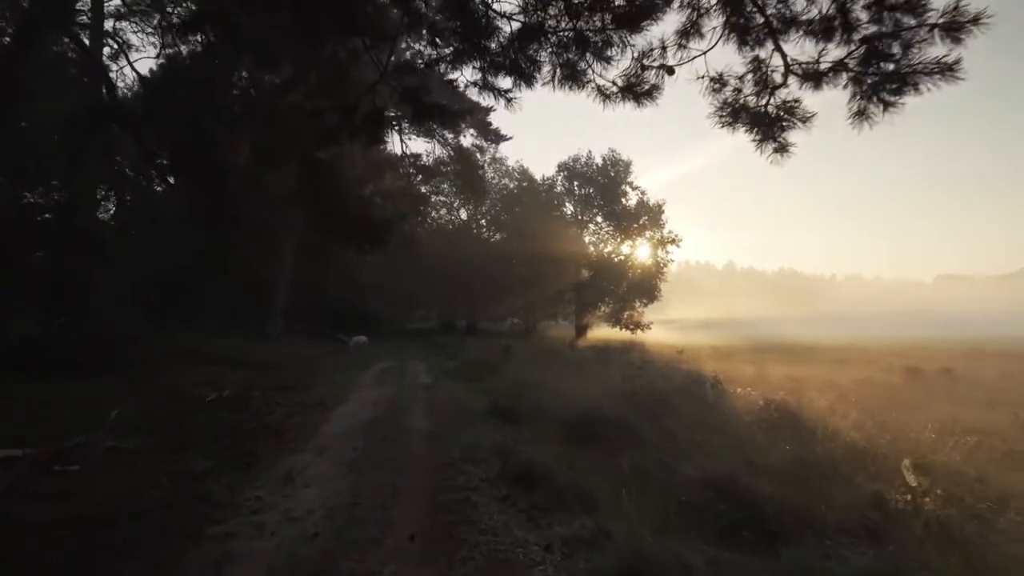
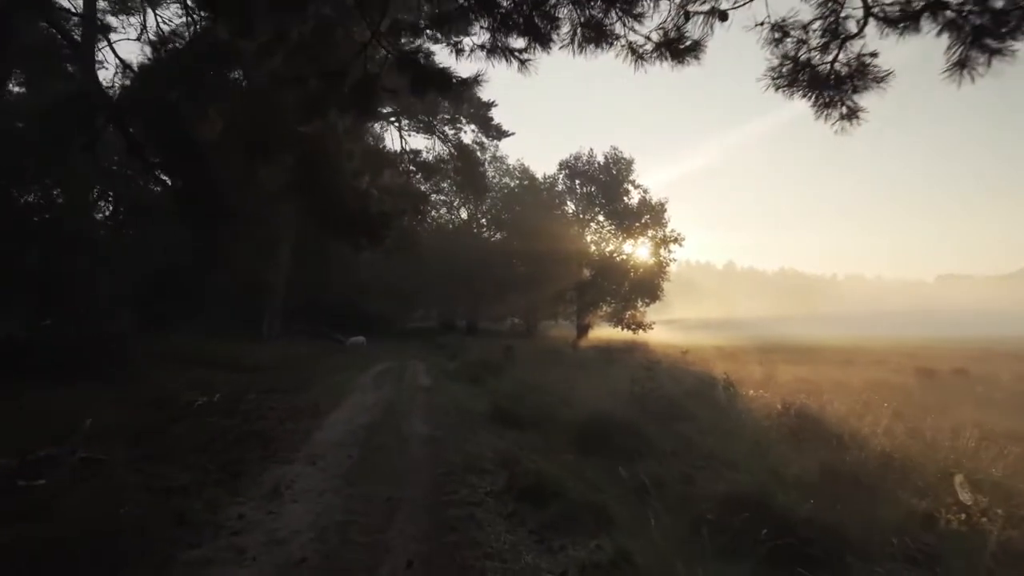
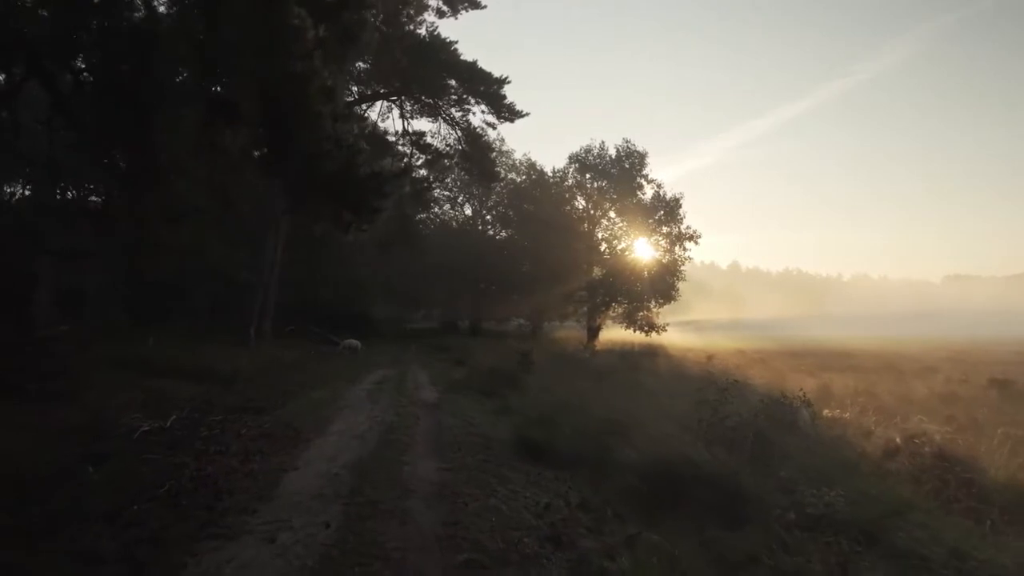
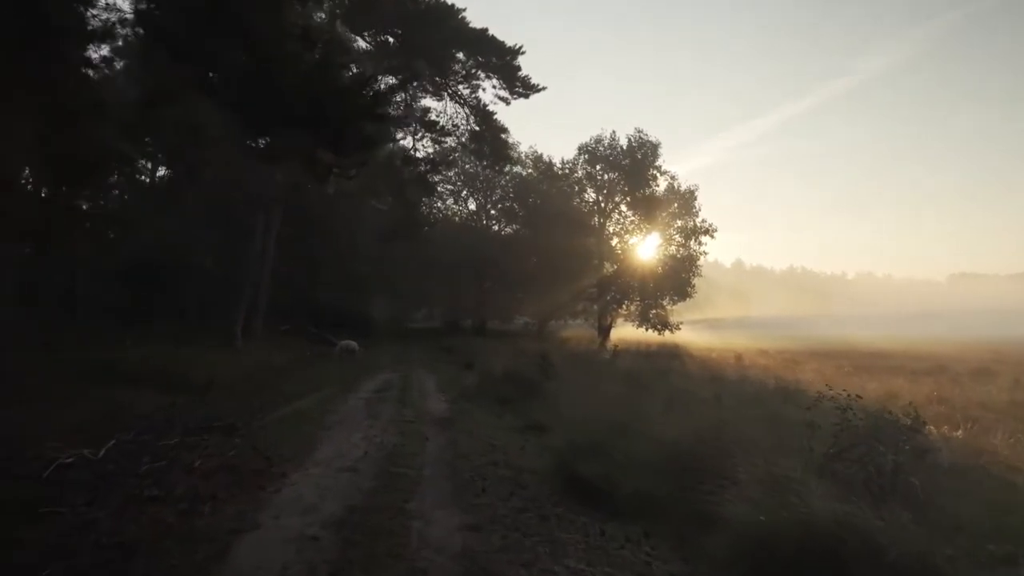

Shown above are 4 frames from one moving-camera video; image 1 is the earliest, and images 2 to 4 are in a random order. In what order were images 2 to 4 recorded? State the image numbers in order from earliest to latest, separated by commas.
2, 3, 4
